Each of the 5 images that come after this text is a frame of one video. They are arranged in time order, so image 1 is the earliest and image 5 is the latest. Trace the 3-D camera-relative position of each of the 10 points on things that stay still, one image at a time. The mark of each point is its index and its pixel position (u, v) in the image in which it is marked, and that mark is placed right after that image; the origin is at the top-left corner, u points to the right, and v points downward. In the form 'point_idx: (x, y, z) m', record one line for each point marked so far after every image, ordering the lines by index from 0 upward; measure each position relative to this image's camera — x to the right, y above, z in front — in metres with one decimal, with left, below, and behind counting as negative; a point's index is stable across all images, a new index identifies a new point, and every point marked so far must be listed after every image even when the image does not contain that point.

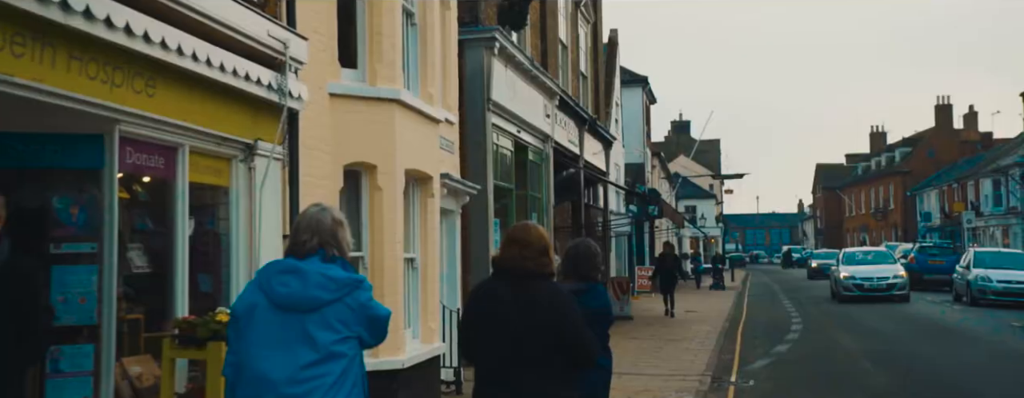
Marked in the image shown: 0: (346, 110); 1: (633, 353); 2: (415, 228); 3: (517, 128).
0: (-1.4, +0.7, +9.0) m
1: (+1.9, -2.5, +17.4) m
2: (-1.0, -0.3, +10.7) m
3: (+0.1, +1.2, +17.8) m
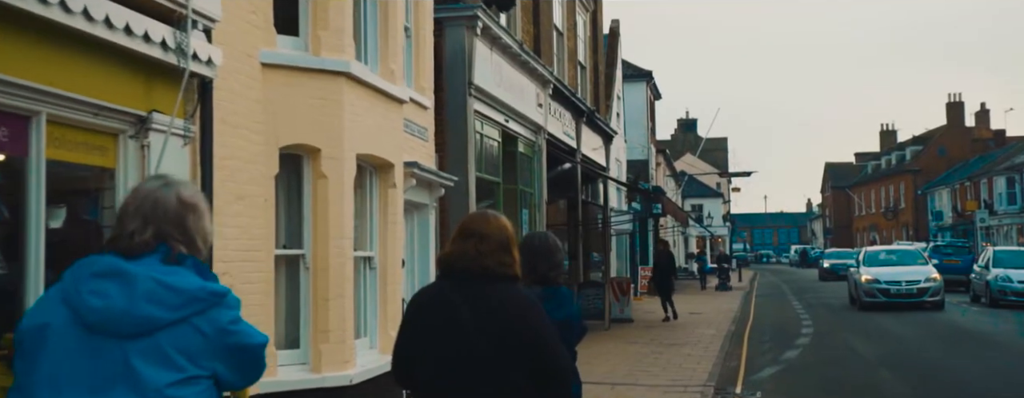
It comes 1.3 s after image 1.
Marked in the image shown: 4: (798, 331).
0: (-1.7, +0.8, +7.7) m
1: (+1.7, -2.4, +16.1) m
2: (-1.2, -0.2, +9.4) m
3: (-0.1, +1.3, +16.5) m
4: (+5.2, -2.5, +19.8) m
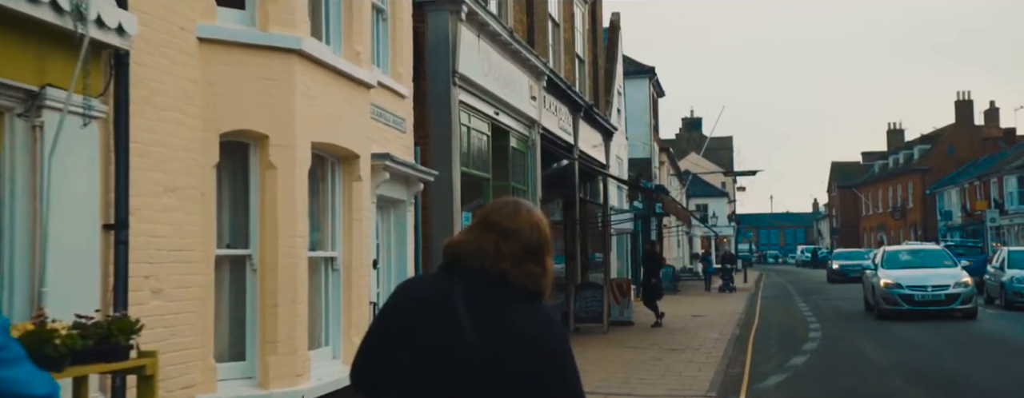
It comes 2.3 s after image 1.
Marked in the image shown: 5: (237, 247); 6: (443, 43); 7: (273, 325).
0: (-1.8, +0.9, +6.8) m
1: (+1.6, -2.4, +15.2) m
2: (-1.4, -0.2, +8.5) m
3: (-0.3, +1.3, +15.5) m
4: (+5.1, -2.4, +18.9) m
5: (-1.8, -0.3, +7.2) m
6: (-0.8, +1.9, +13.0) m
7: (-1.6, -0.8, +7.1) m
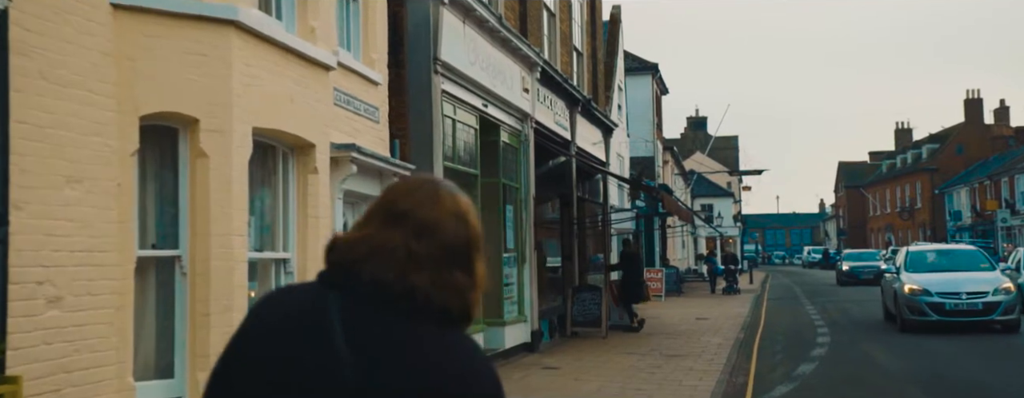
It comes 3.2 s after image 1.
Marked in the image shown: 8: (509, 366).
0: (-2.0, +0.9, +5.9) m
1: (+1.5, -2.3, +14.2) m
2: (-1.6, -0.1, +7.6) m
3: (-0.4, +1.3, +14.6) m
4: (+5.0, -2.4, +18.0) m
5: (-2.0, -0.3, +6.3) m
6: (-1.0, +1.9, +12.1) m
7: (-1.8, -0.8, +6.2) m
8: (-0.1, -2.3, +15.0) m
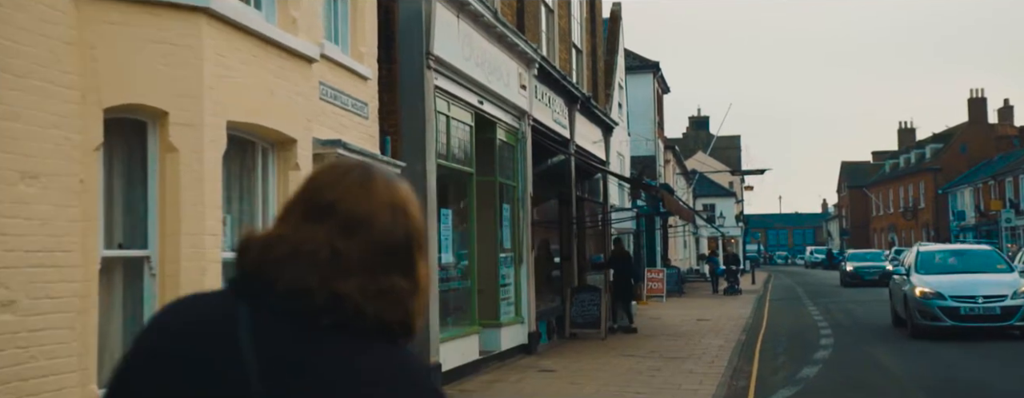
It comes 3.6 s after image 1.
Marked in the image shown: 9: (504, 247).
0: (-2.1, +0.9, +5.6) m
1: (+1.4, -2.3, +13.9) m
2: (-1.6, -0.1, +7.2) m
3: (-0.5, +1.3, +14.3) m
4: (+5.0, -2.4, +17.6) m
5: (-2.1, -0.3, +5.9) m
6: (-1.0, +1.9, +11.8) m
7: (-1.8, -0.8, +5.9) m
8: (-0.1, -2.3, +14.6) m
9: (-0.1, -0.7, +16.0) m
